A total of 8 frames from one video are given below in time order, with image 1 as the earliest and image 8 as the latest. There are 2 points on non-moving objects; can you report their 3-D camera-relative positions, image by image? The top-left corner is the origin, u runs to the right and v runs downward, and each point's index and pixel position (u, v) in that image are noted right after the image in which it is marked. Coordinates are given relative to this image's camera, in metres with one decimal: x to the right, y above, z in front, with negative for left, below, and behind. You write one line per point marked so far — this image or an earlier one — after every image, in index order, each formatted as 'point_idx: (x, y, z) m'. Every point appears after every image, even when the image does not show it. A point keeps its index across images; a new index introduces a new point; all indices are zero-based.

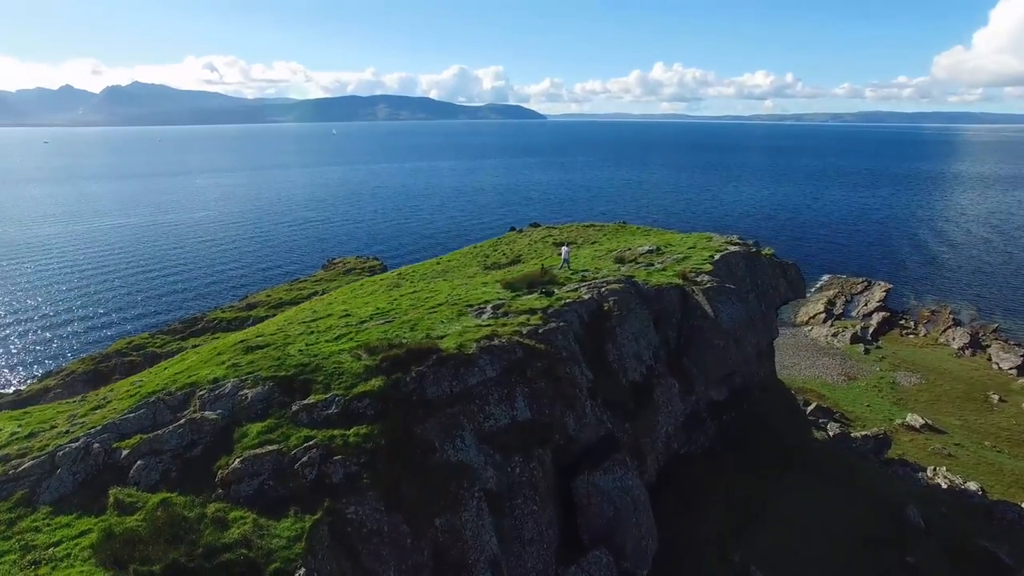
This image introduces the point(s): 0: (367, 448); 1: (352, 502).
0: (-5.3, -5.9, +19.9) m
1: (-5.5, -7.4, +18.7) m
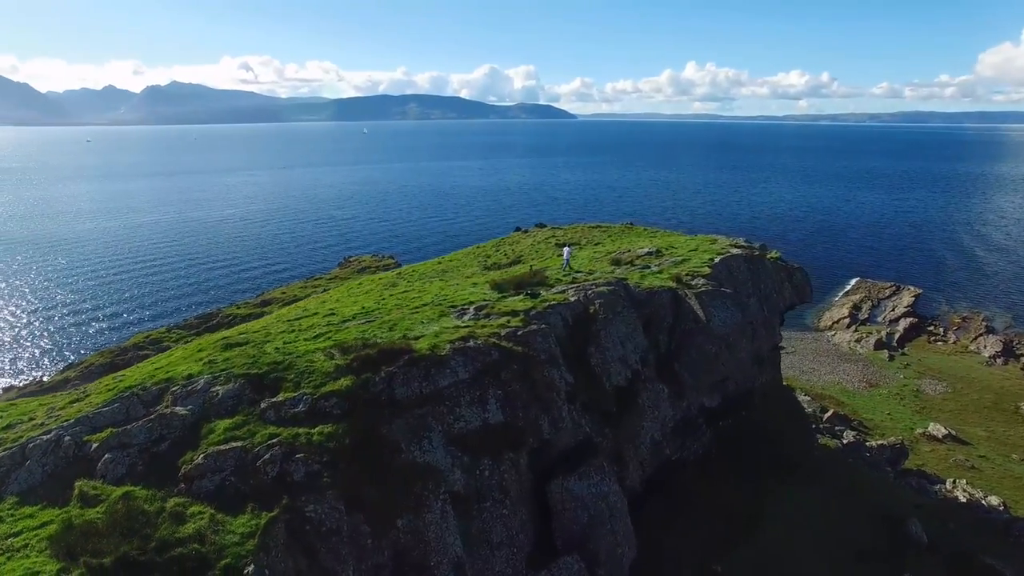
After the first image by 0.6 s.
0: (-6.7, -5.9, +20.0) m
1: (-7.0, -7.4, +18.8) m
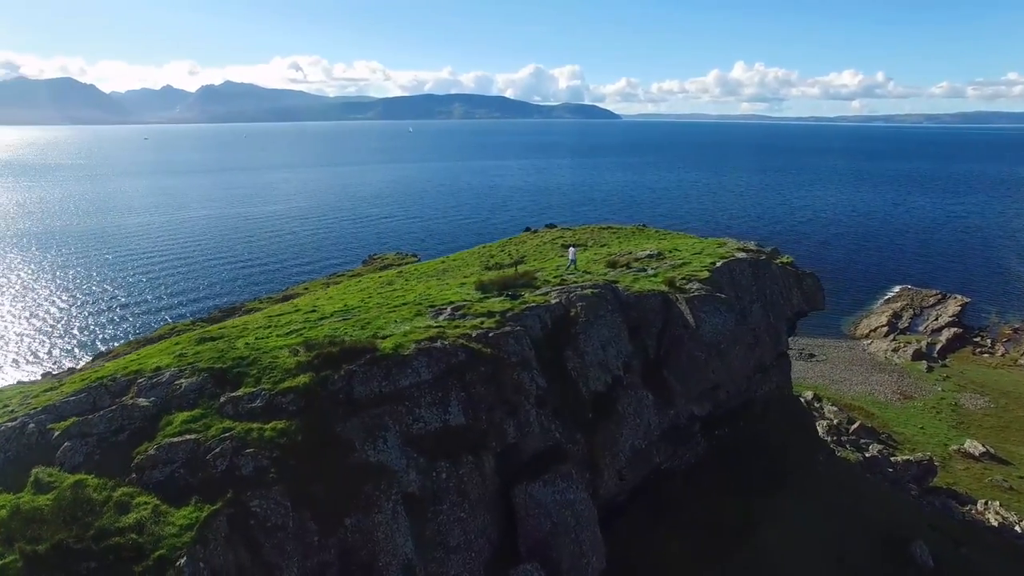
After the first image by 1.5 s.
0: (-8.6, -5.8, +20.1) m
1: (-8.9, -7.3, +19.0) m
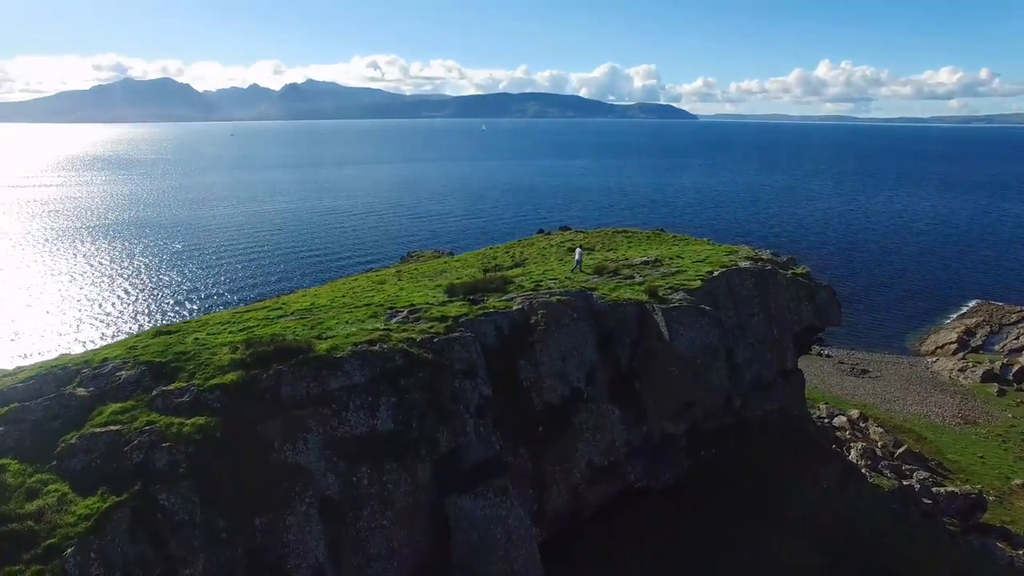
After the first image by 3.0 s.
0: (-11.9, -5.8, +20.4) m
1: (-12.4, -7.2, +19.3) m
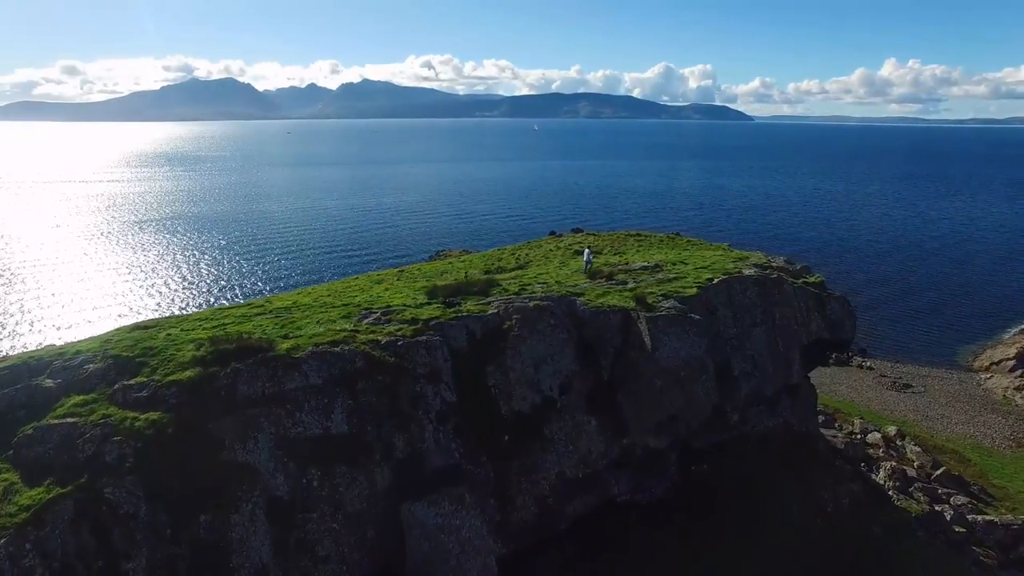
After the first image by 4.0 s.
0: (-13.9, -5.7, +20.7) m
1: (-14.6, -7.1, +19.7) m
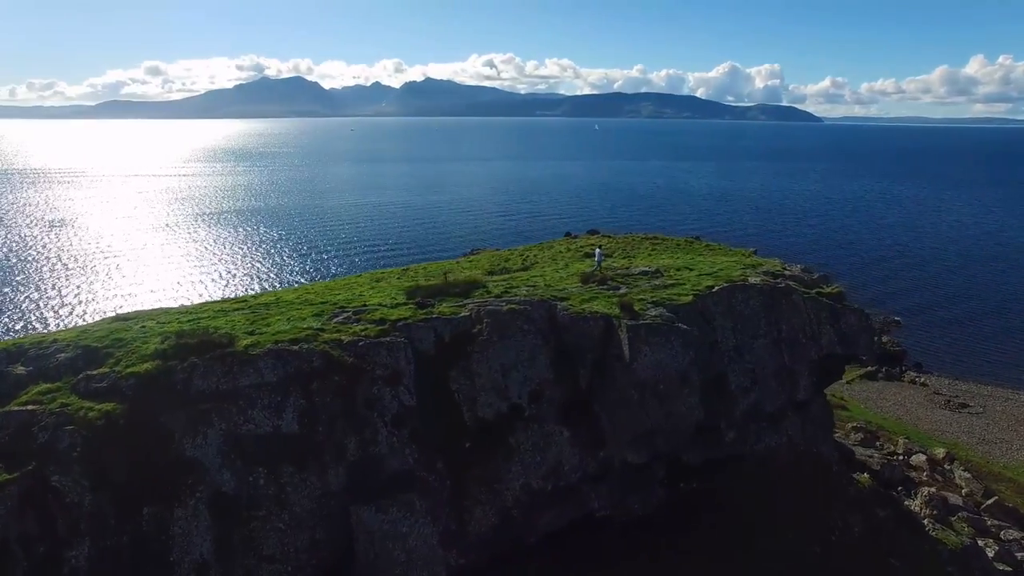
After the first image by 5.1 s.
0: (-16.1, -5.4, +21.1) m
1: (-16.9, -6.8, +20.1) m
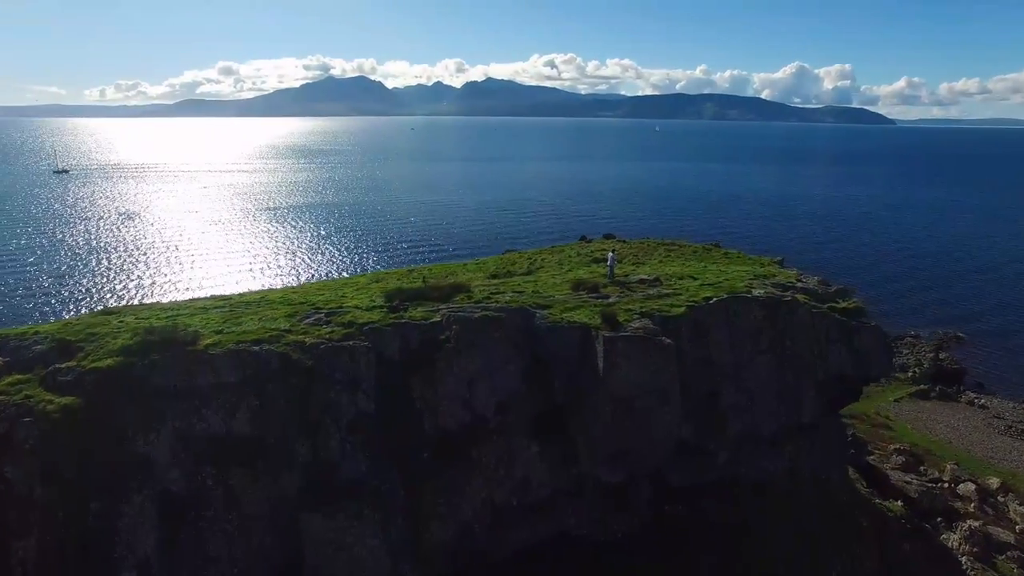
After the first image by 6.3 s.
0: (-18.2, -5.2, +21.5) m
1: (-19.1, -6.6, +20.6) m
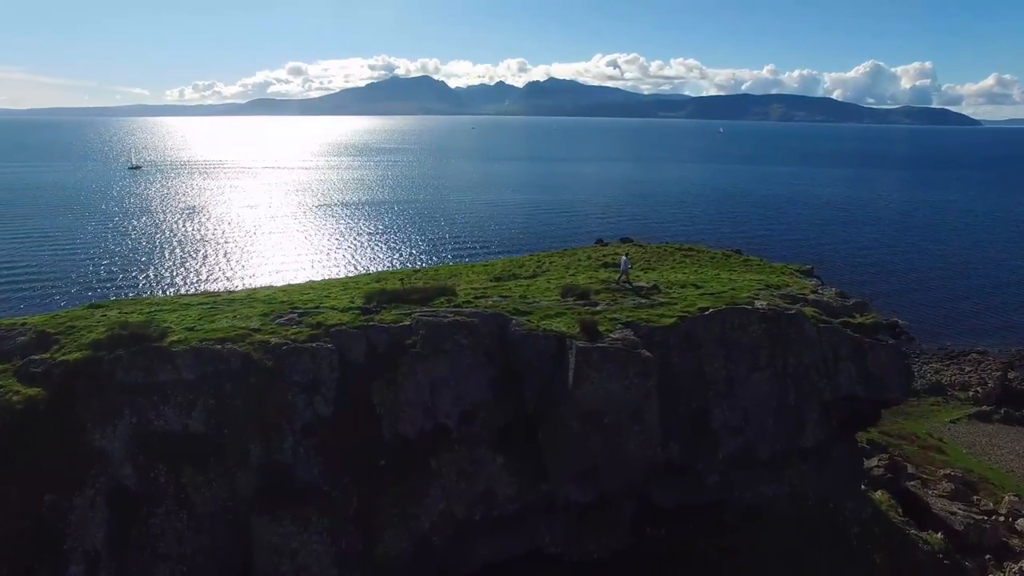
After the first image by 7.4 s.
0: (-20.2, -5.0, +22.1) m
1: (-21.2, -6.4, +21.3) m
